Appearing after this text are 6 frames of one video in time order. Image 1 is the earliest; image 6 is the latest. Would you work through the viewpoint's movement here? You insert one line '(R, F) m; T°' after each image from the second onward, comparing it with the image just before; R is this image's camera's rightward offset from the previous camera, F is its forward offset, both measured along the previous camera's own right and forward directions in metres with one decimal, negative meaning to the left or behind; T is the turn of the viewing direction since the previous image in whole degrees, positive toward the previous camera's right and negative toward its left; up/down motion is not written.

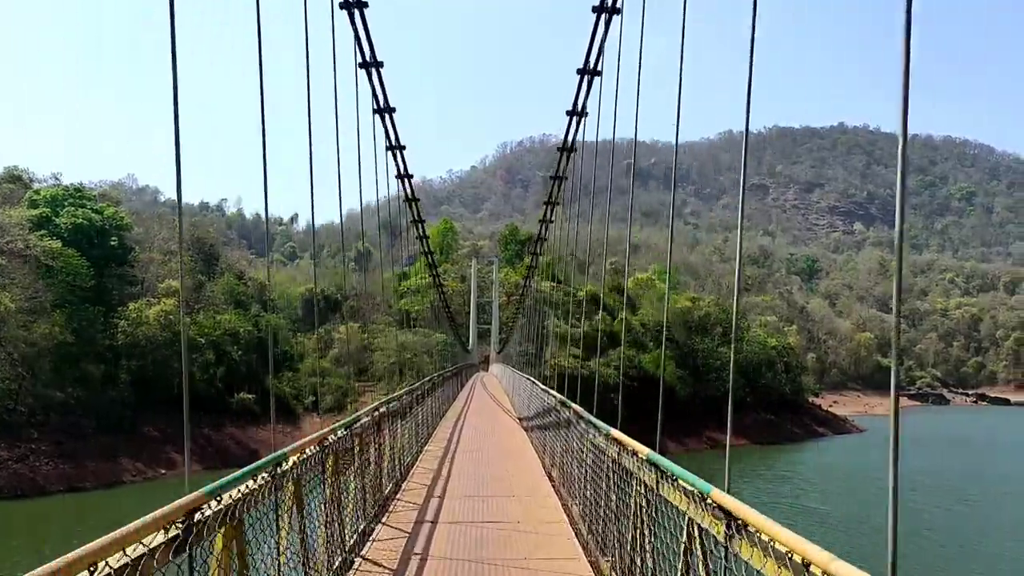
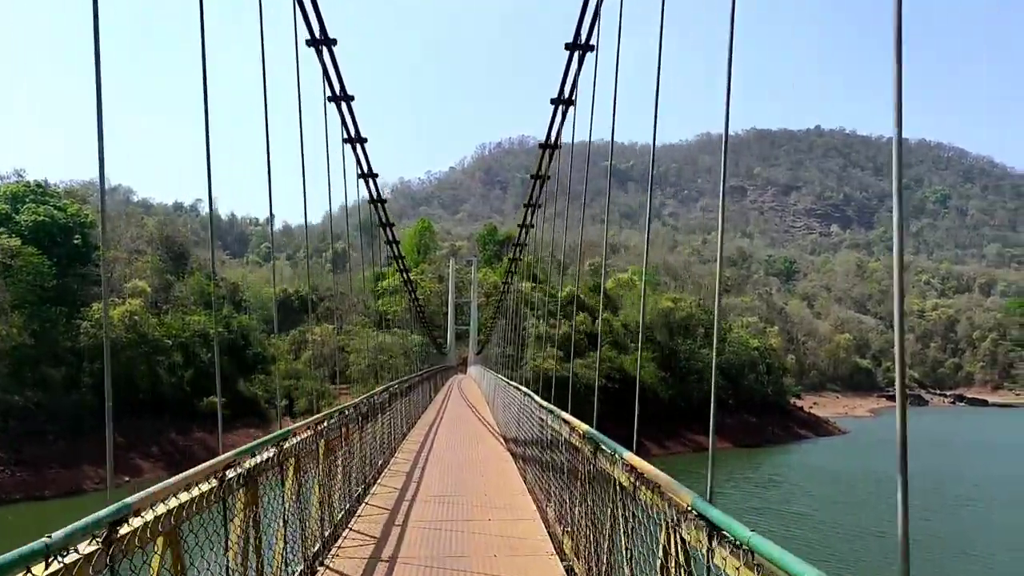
(0.0, +0.5) m; +1°
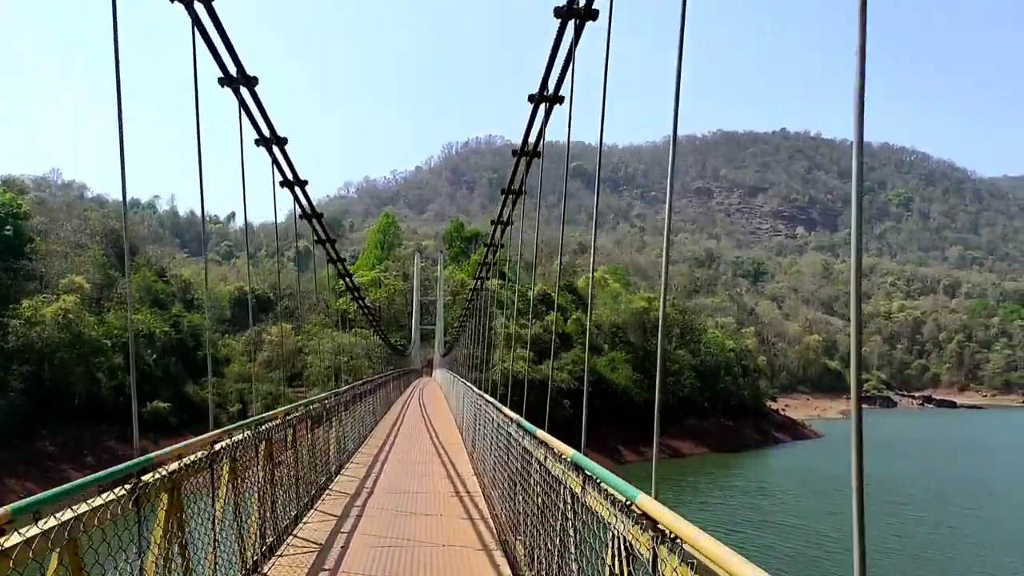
(0.0, +1.1) m; +2°
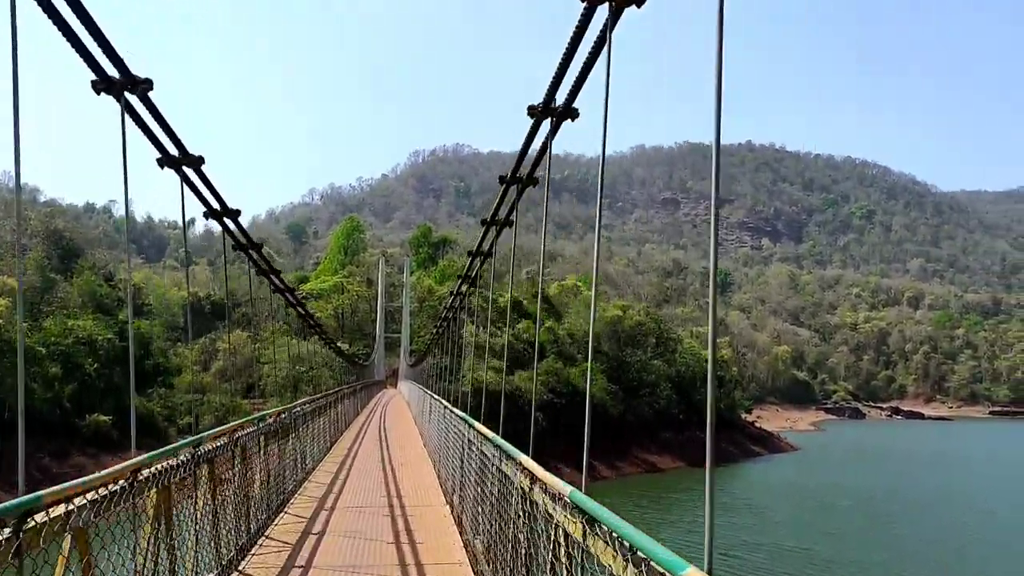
(-0.1, +1.0) m; +2°
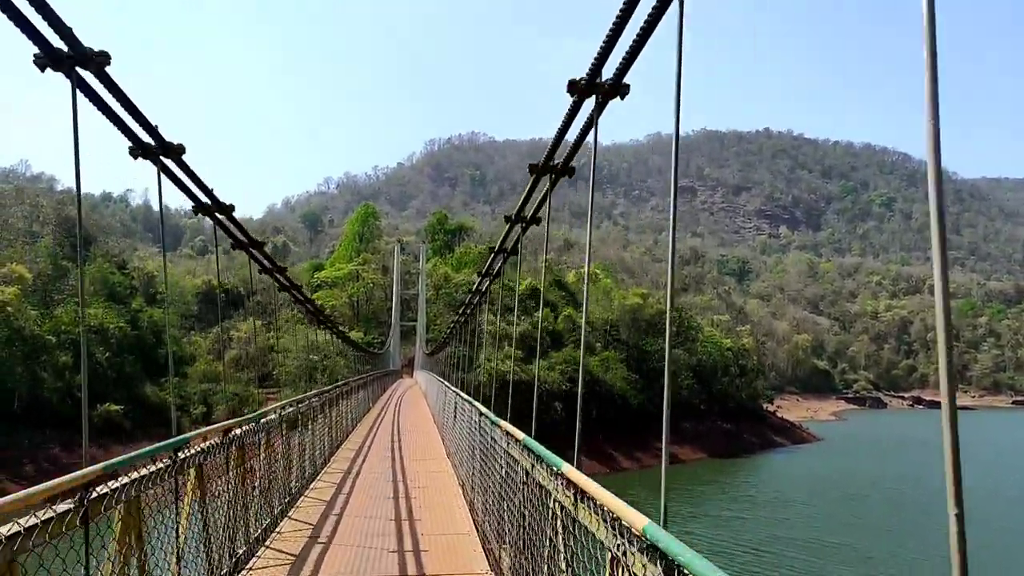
(-0.1, +0.4) m; -1°
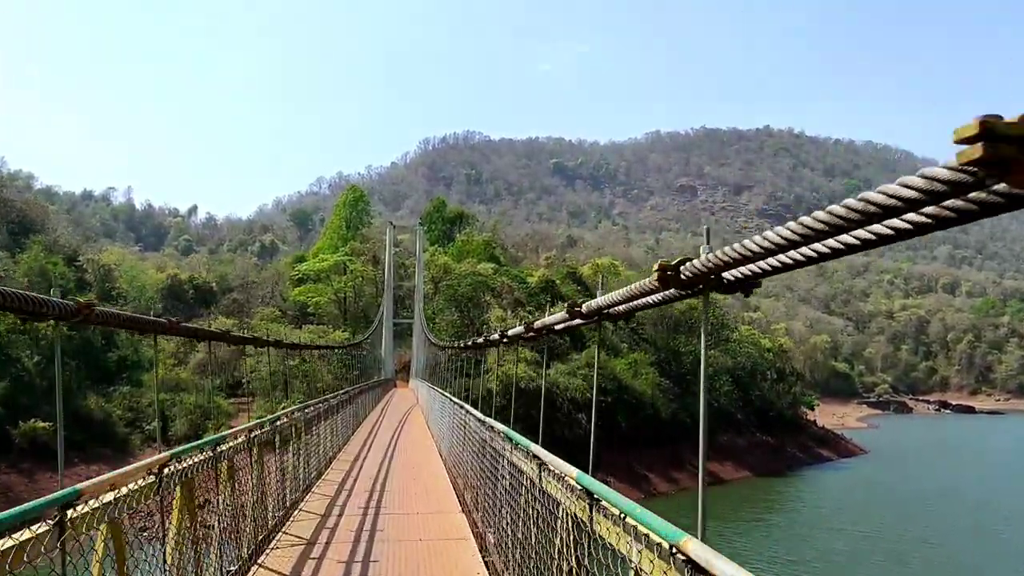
(-0.4, +3.0) m; 0°
